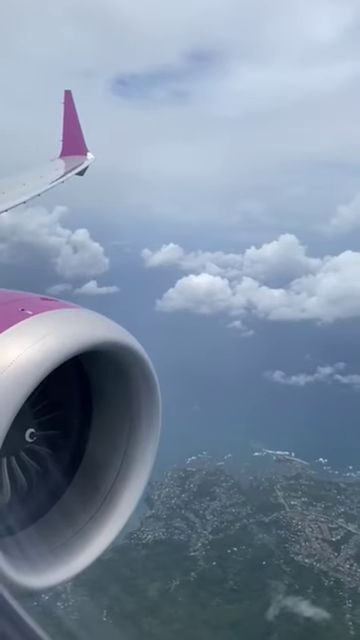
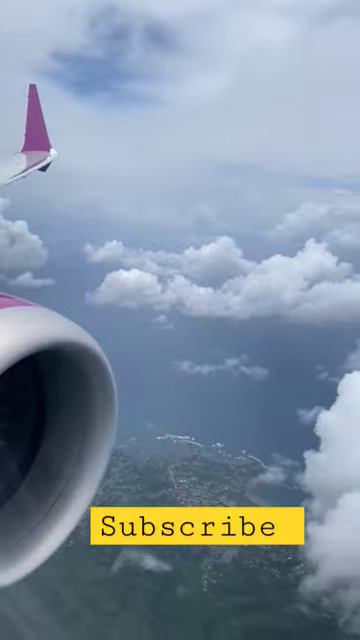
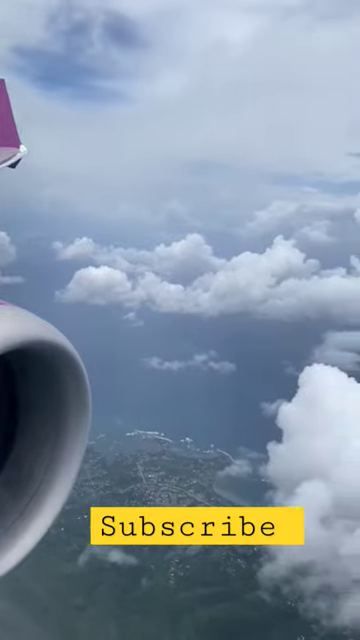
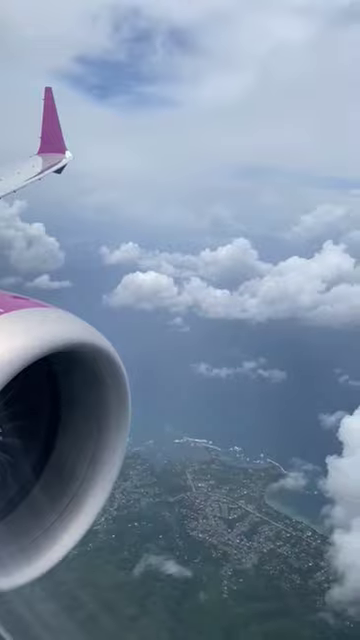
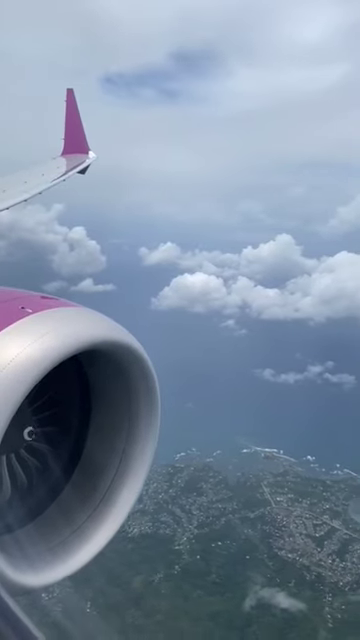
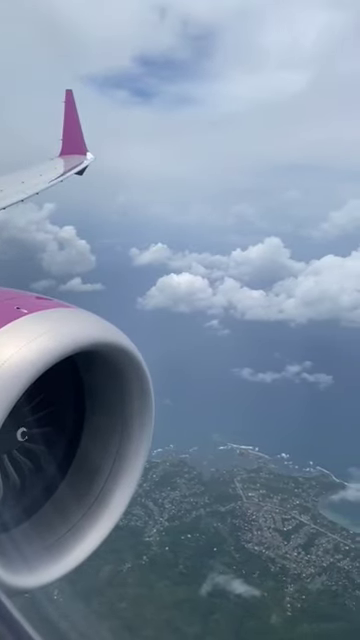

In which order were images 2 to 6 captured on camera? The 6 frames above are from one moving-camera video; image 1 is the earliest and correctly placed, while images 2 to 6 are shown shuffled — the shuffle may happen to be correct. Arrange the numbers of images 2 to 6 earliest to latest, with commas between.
5, 6, 4, 2, 3
